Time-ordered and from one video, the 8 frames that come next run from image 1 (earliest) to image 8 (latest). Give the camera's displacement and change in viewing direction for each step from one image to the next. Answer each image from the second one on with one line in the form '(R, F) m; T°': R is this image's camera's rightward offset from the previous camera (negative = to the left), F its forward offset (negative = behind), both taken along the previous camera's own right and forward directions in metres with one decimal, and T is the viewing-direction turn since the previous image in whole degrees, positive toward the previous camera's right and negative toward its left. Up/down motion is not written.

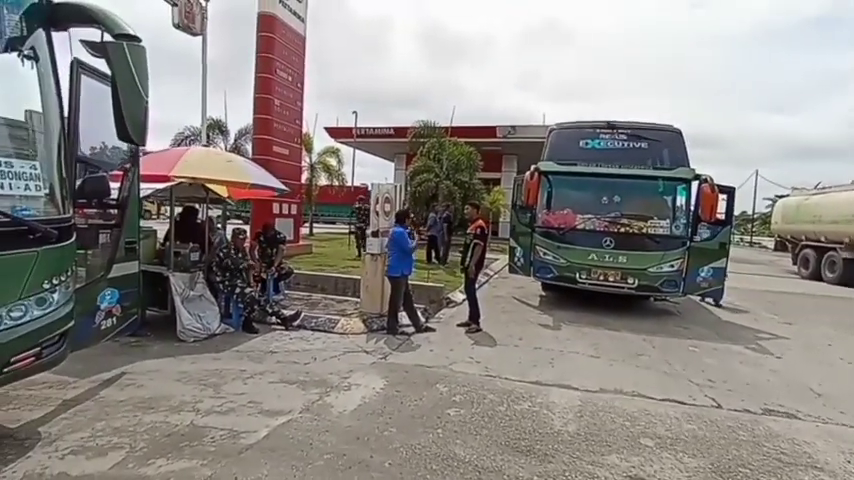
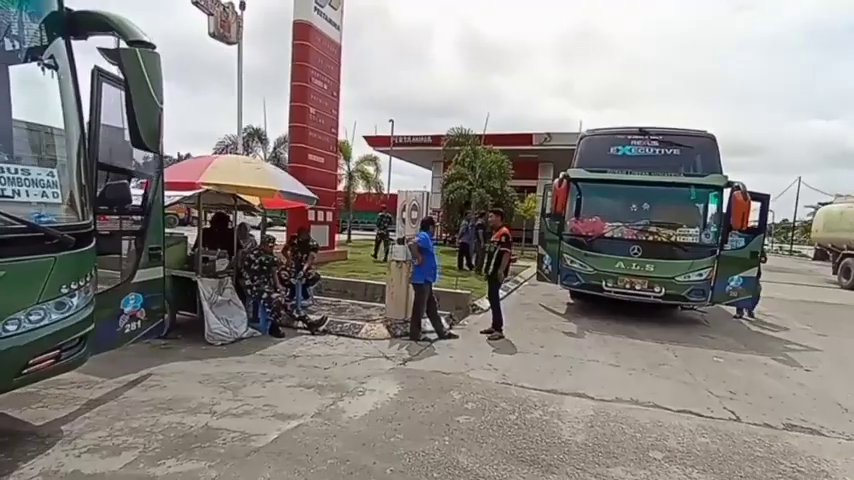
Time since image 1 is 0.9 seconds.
(+0.2, -0.1) m; -3°
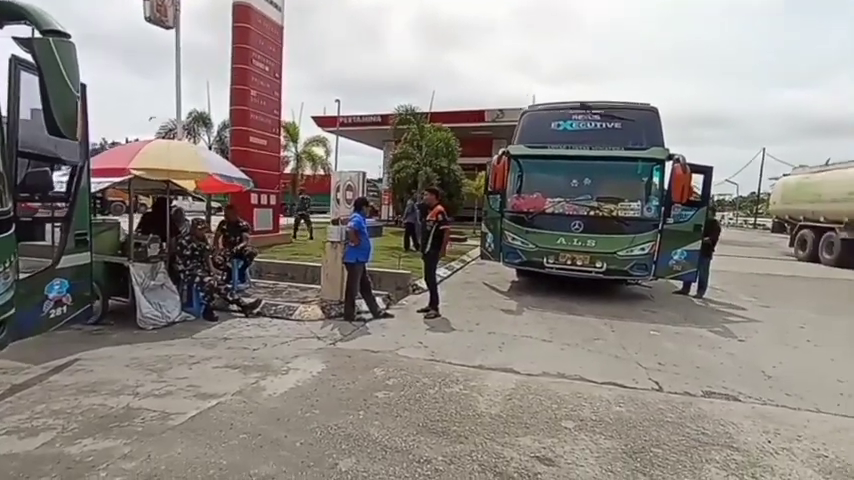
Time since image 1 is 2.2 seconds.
(+0.5, +0.1) m; +4°
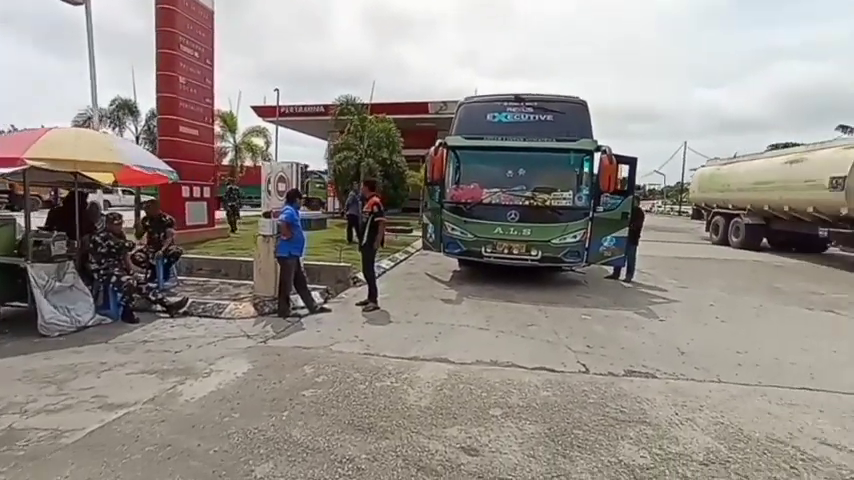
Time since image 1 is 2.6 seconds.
(+0.2, +0.1) m; +6°
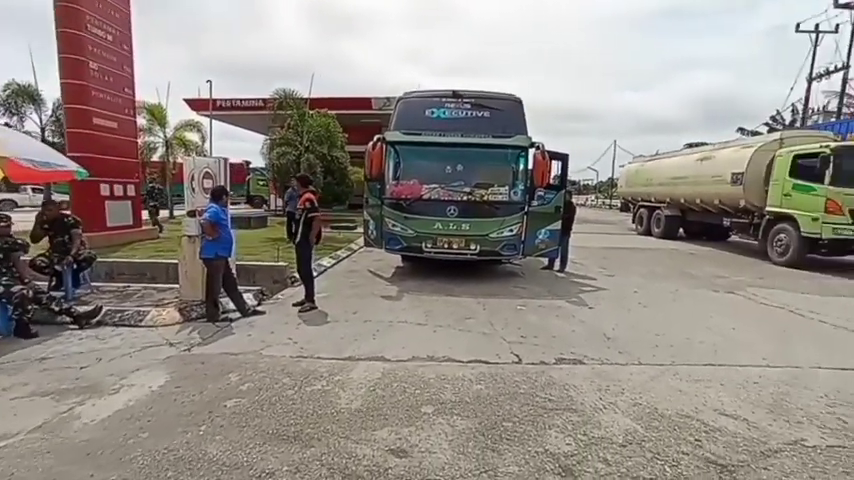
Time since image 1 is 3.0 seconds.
(+0.2, +0.1) m; +6°
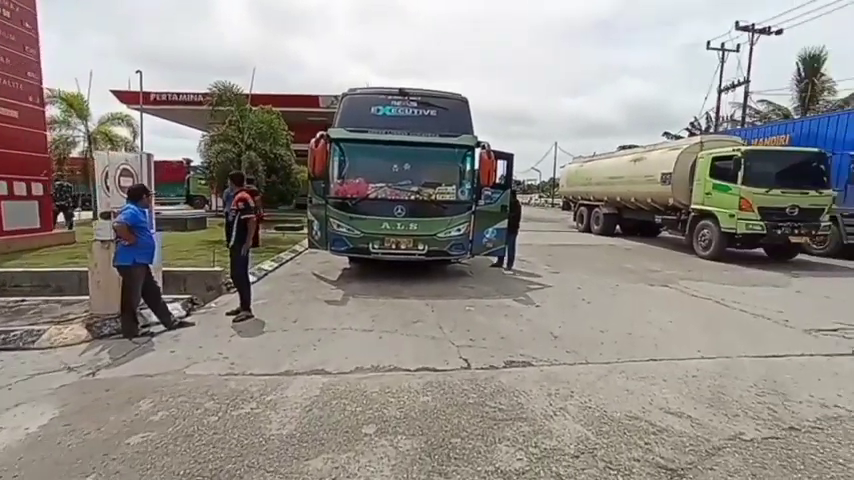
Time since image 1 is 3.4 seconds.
(+0.1, +0.2) m; +6°
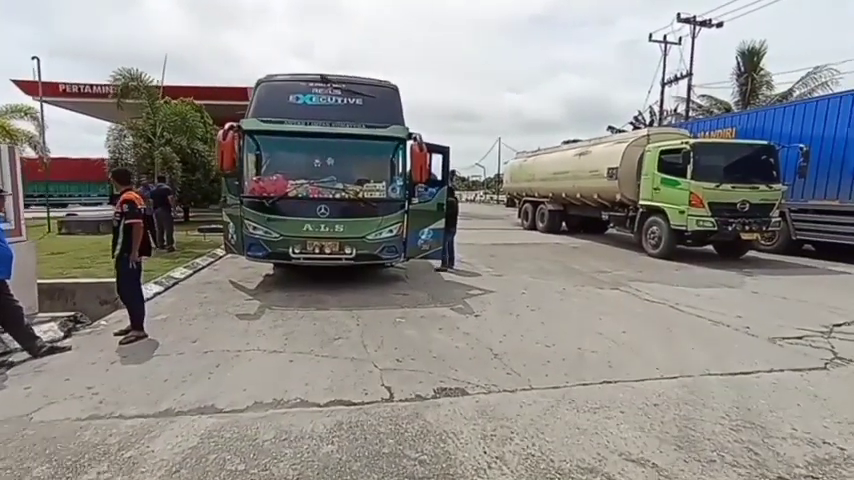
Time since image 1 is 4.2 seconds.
(+0.3, +0.9) m; +6°
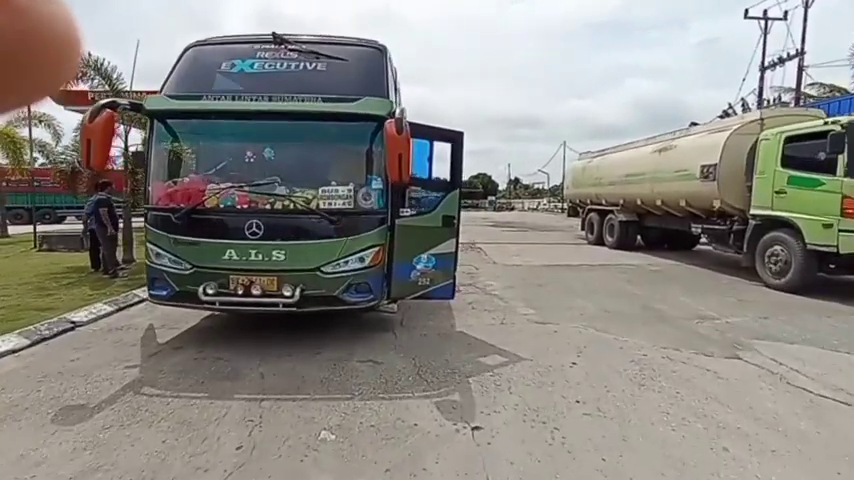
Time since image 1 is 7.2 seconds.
(+0.8, +3.2) m; -8°
